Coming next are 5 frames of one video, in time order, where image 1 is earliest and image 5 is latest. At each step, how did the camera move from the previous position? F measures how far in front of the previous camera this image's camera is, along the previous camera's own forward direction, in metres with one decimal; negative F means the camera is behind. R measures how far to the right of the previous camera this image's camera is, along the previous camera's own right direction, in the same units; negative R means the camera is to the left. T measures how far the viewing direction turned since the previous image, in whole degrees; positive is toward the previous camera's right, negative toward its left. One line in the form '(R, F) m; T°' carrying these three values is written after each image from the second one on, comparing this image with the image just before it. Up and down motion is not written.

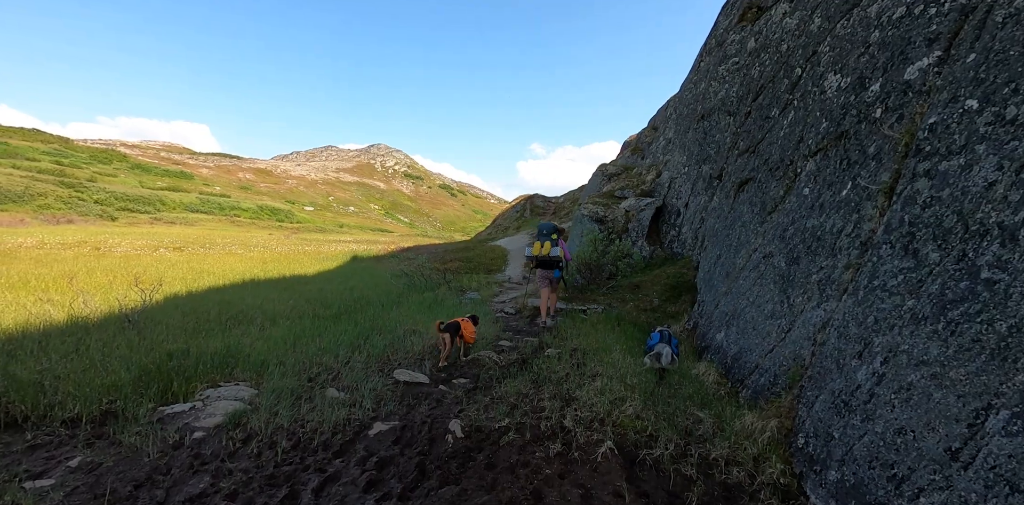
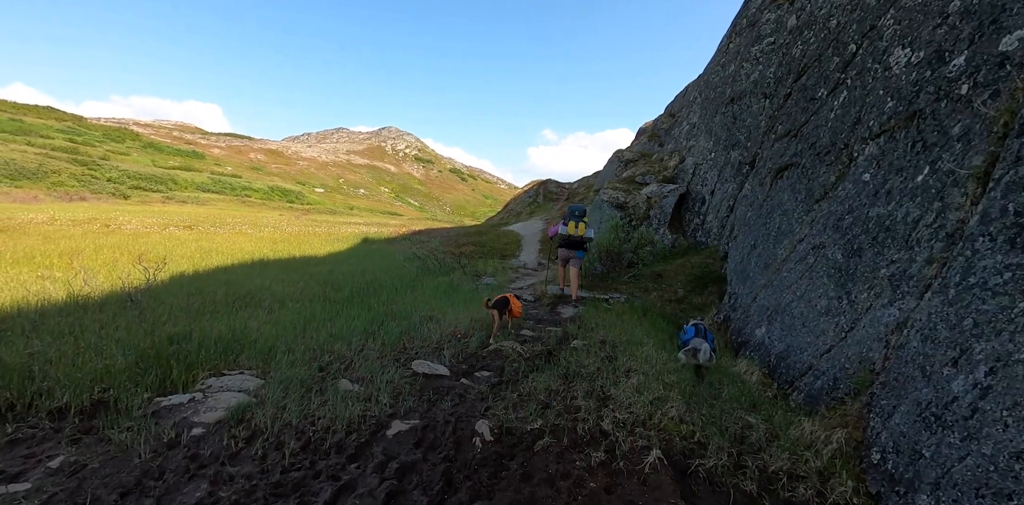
(-0.3, +0.5) m; -1°
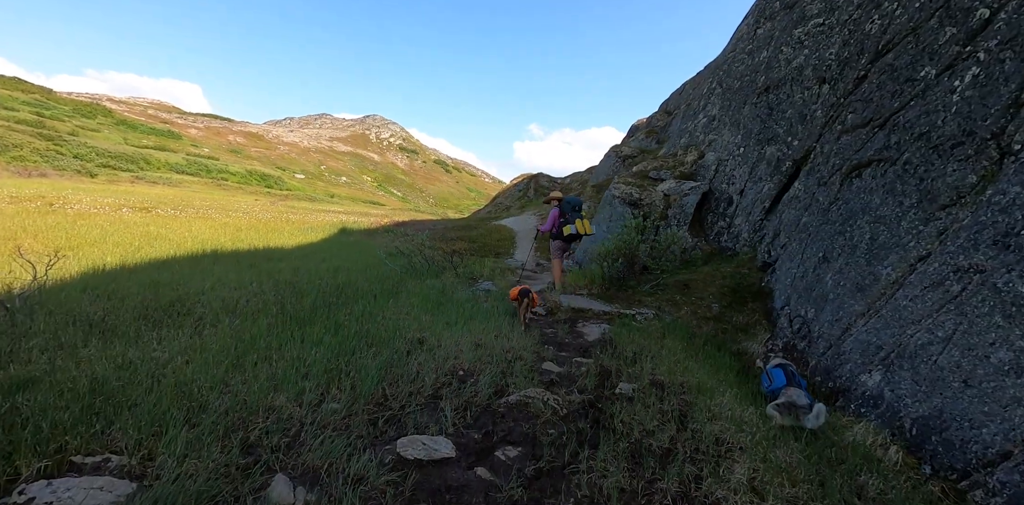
(-0.5, +2.0) m; +2°
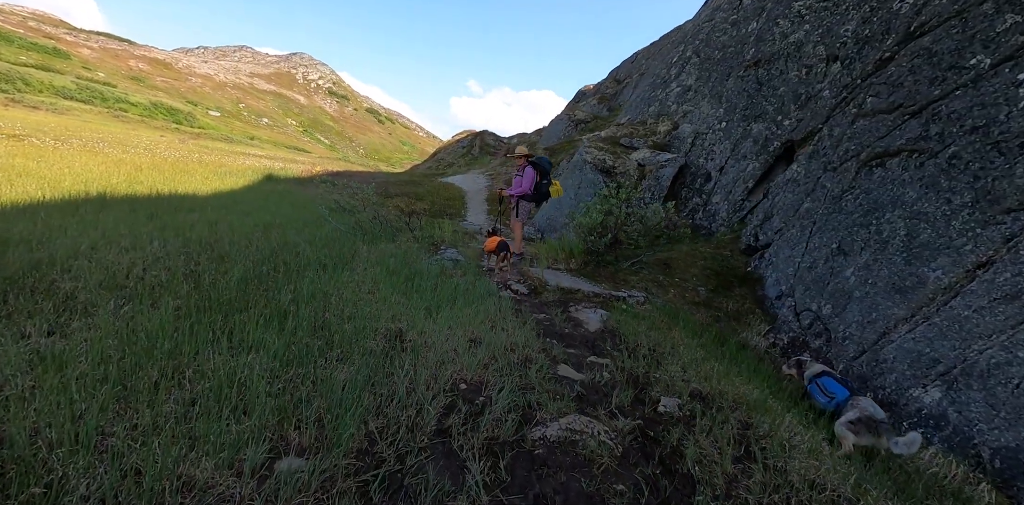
(-0.8, +1.4) m; +8°
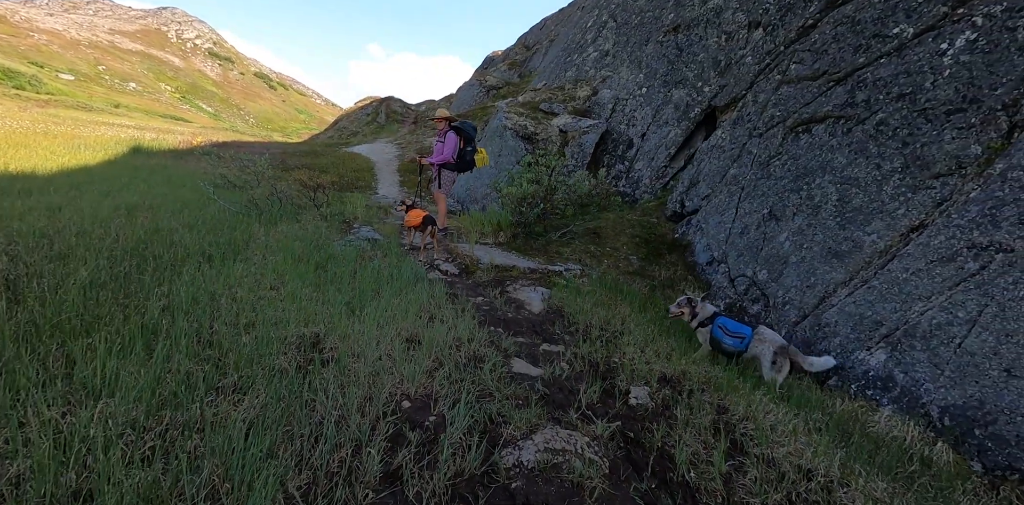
(-0.3, +0.8) m; +11°
